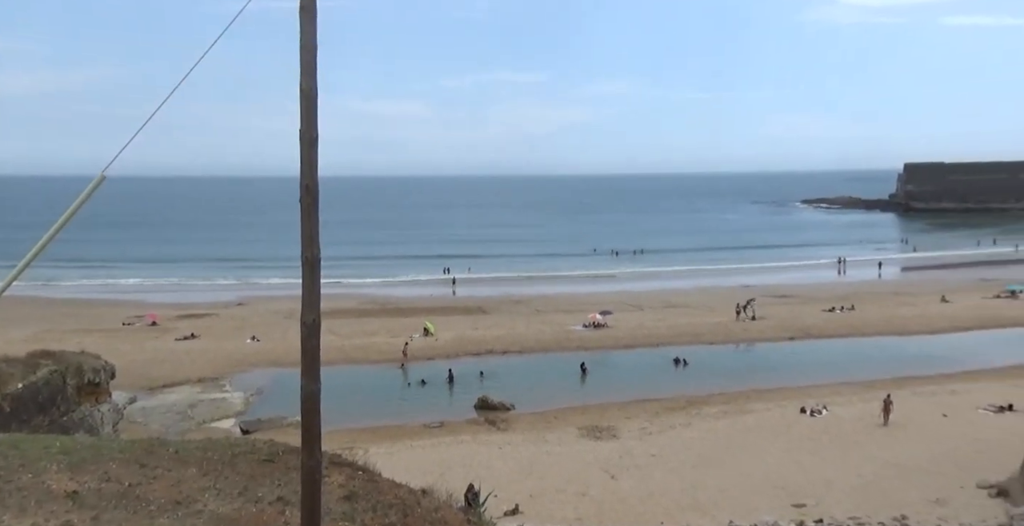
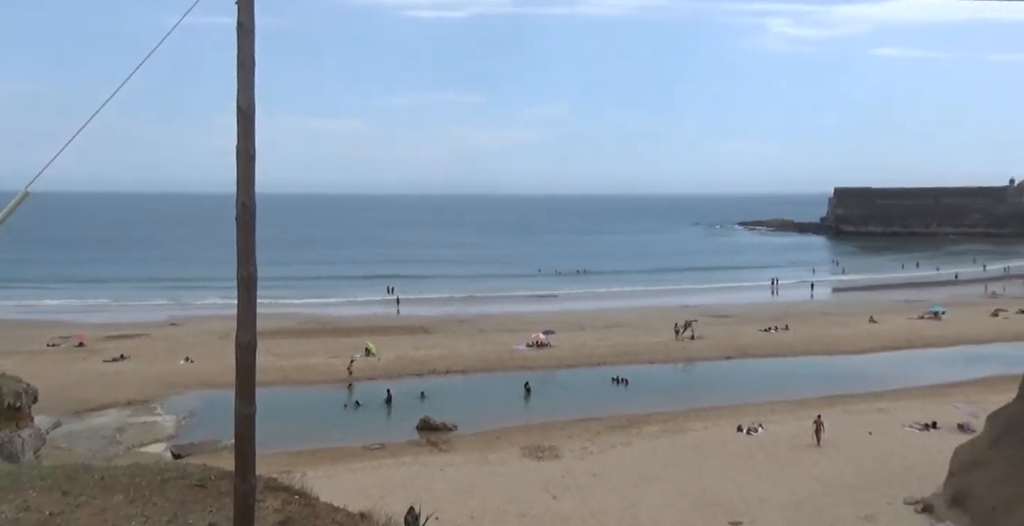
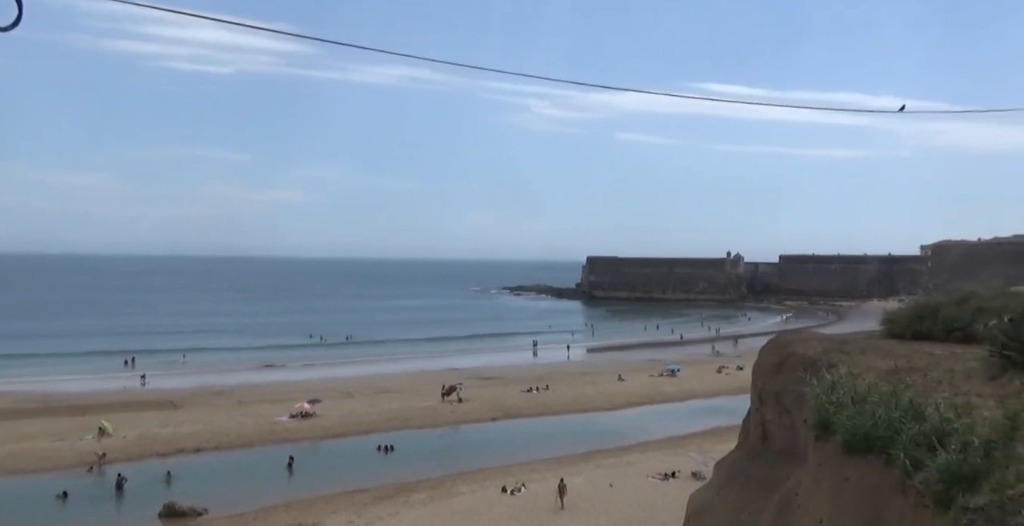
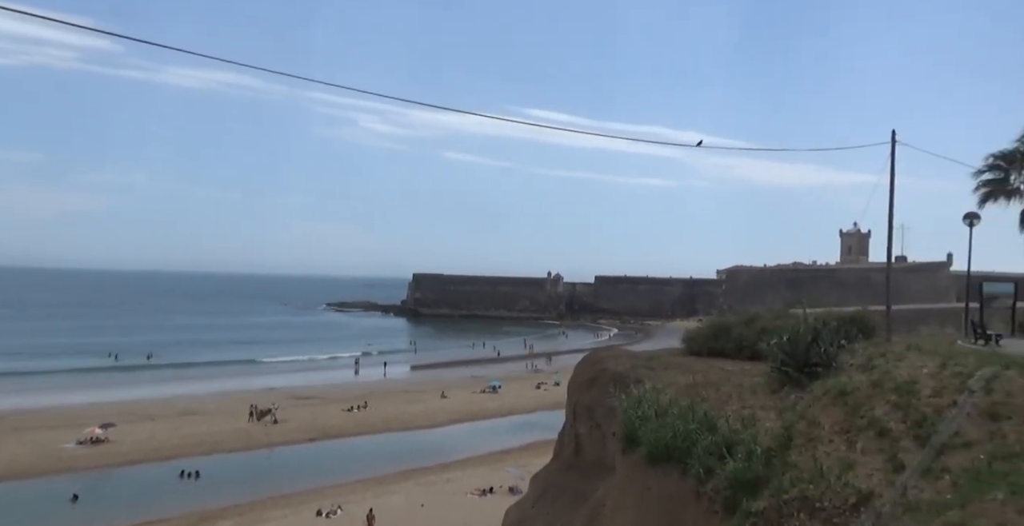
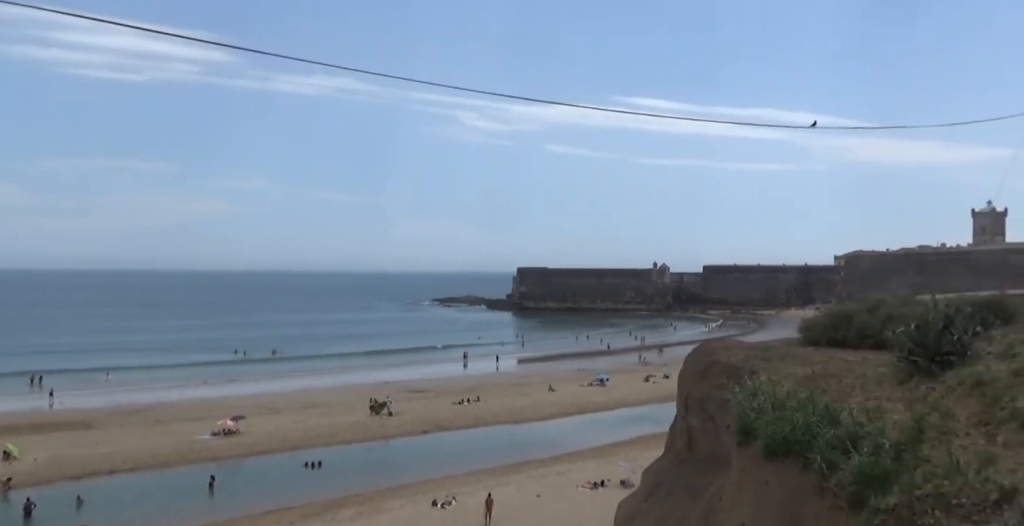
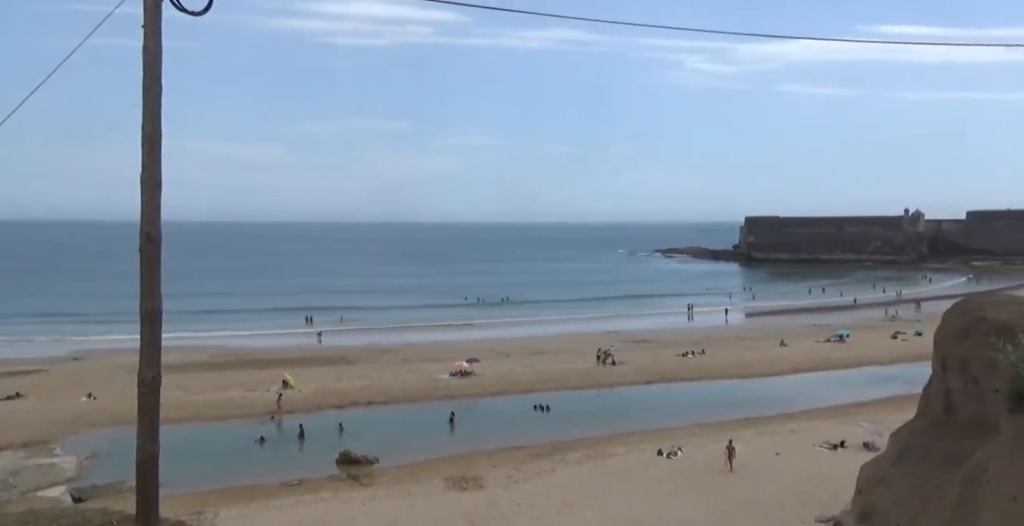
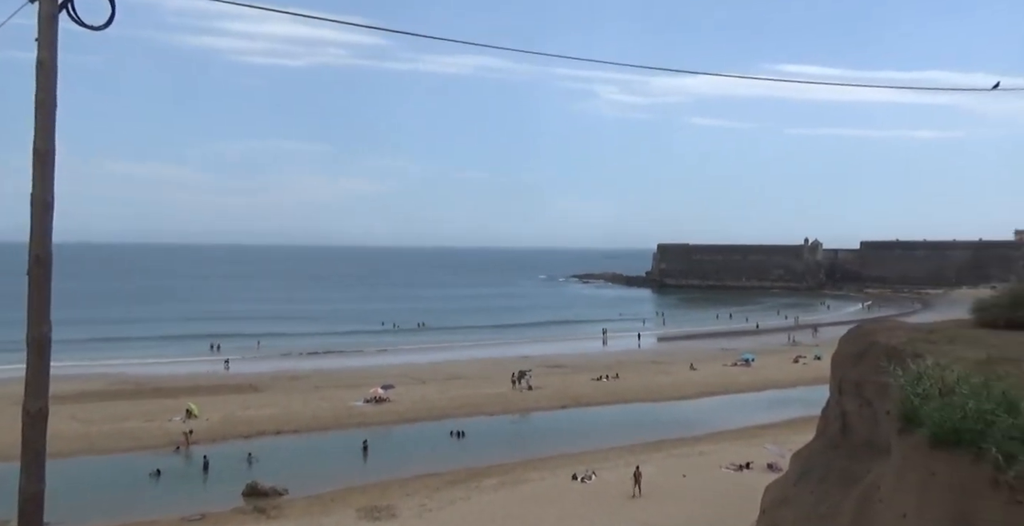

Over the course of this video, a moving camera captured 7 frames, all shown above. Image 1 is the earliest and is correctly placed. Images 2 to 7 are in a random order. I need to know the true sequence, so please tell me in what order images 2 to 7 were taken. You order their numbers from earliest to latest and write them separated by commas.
2, 6, 7, 3, 5, 4
